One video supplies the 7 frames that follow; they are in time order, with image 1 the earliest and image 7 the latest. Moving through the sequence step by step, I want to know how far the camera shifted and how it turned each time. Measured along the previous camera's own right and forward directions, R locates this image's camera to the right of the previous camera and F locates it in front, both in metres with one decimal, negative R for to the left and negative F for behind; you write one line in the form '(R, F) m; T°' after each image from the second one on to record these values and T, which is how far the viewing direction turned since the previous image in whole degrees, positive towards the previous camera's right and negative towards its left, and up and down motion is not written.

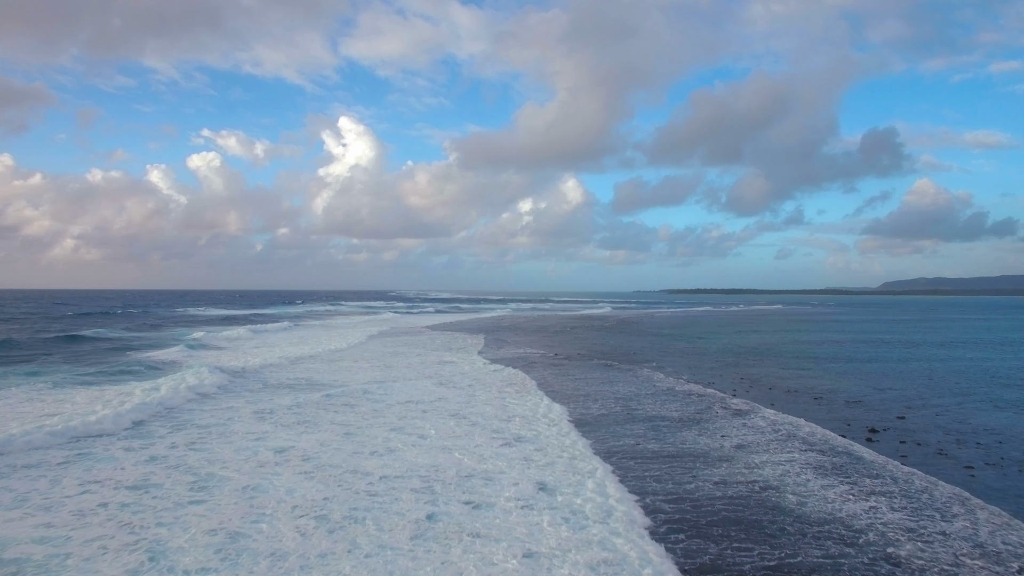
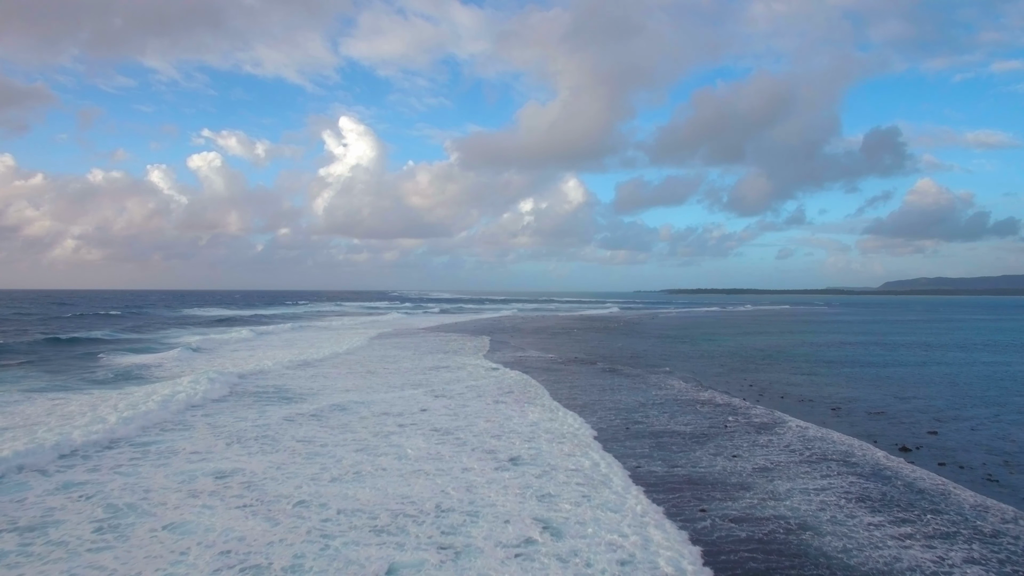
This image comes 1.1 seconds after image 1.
(0.0, +0.7) m; 0°
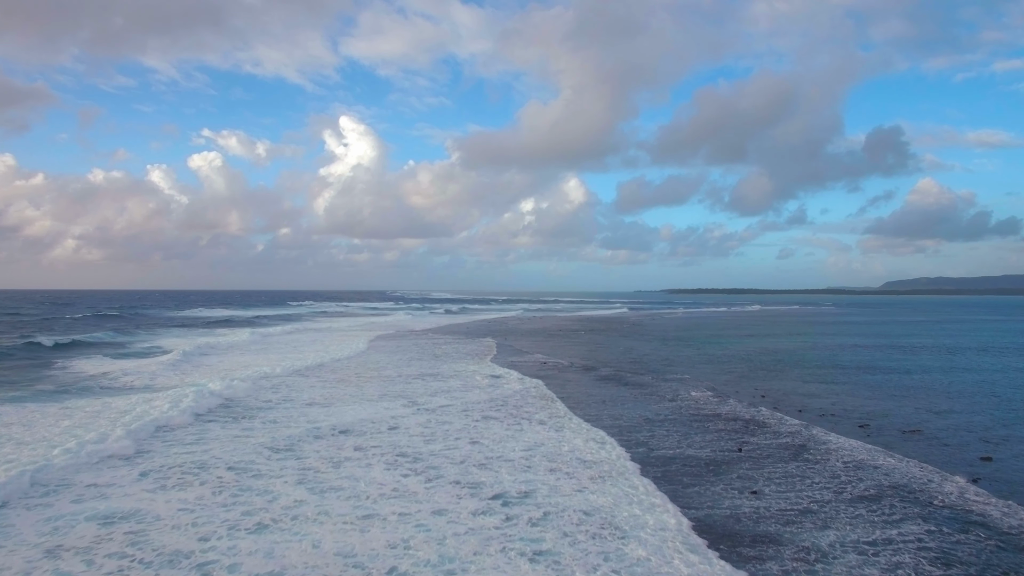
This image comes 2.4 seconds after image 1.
(-0.3, +0.8) m; 0°
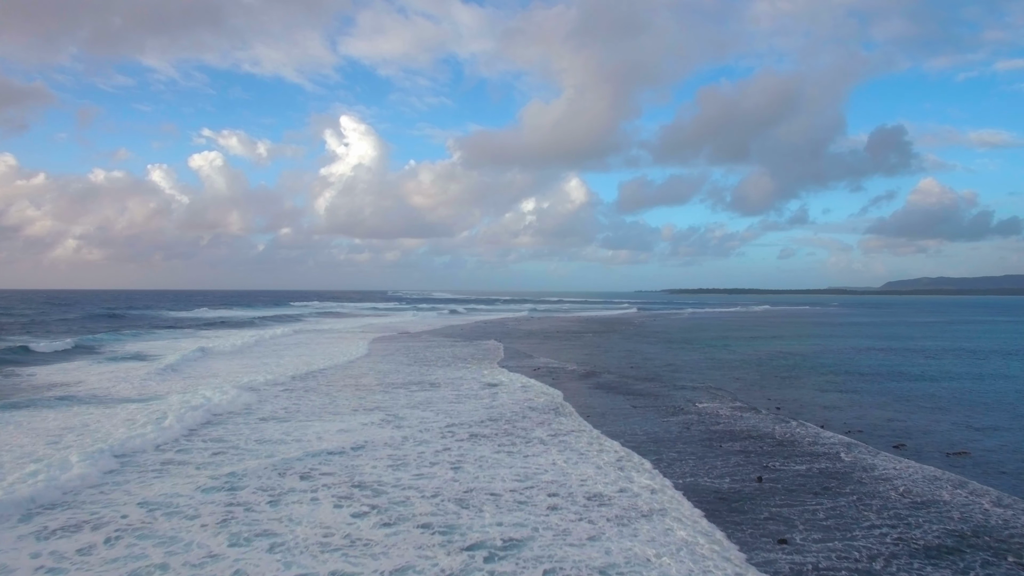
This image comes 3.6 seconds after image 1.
(-0.3, +0.7) m; 0°
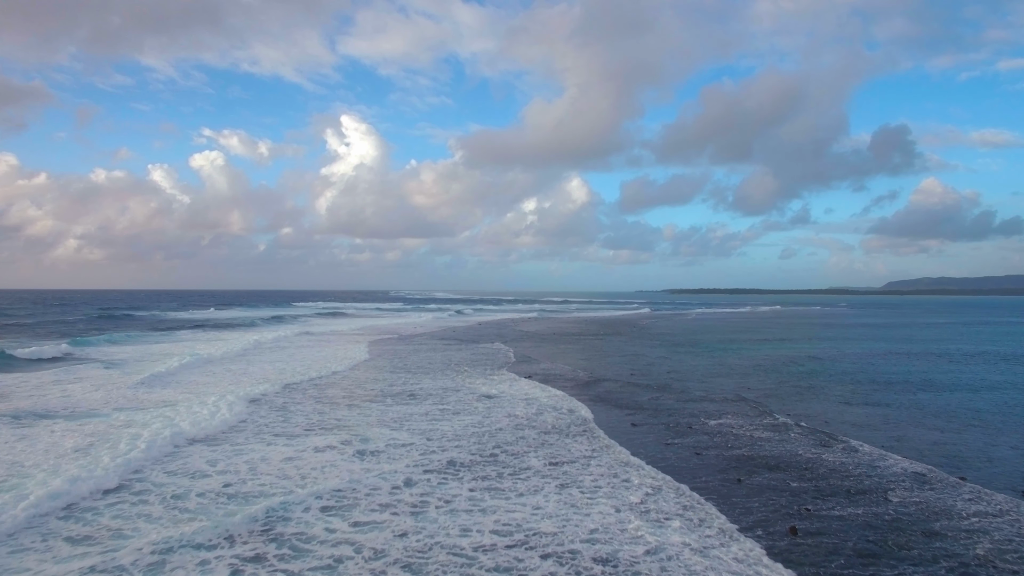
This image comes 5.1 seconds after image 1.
(-0.3, +0.8) m; 0°
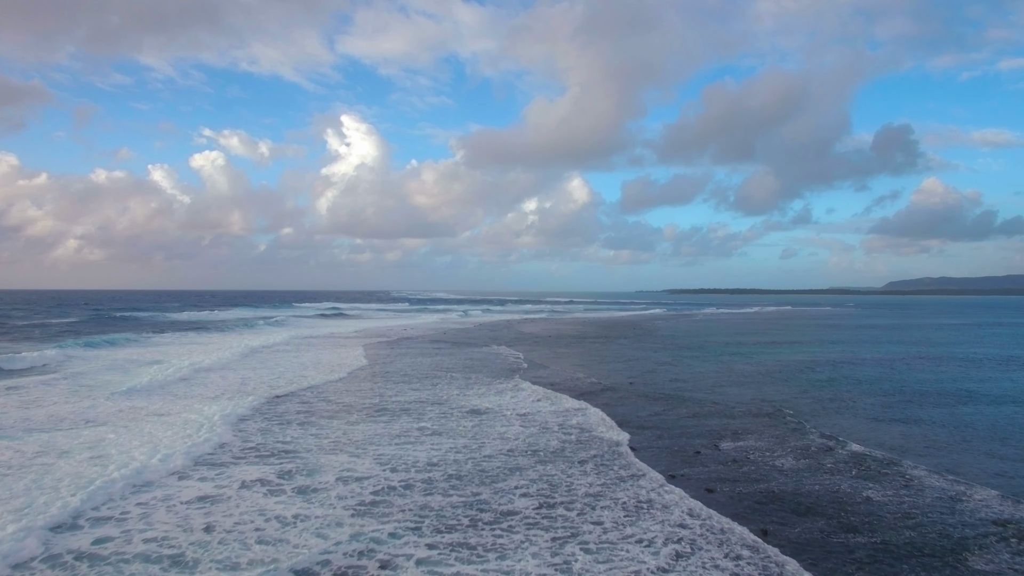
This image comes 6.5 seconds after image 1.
(-0.3, +0.8) m; 0°
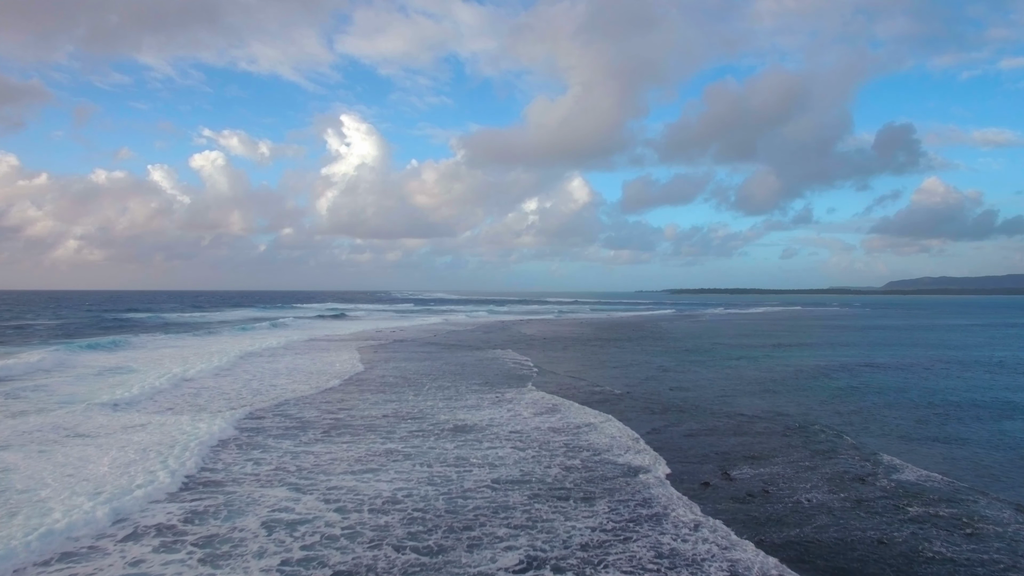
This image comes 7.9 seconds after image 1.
(-0.1, +0.9) m; 0°
